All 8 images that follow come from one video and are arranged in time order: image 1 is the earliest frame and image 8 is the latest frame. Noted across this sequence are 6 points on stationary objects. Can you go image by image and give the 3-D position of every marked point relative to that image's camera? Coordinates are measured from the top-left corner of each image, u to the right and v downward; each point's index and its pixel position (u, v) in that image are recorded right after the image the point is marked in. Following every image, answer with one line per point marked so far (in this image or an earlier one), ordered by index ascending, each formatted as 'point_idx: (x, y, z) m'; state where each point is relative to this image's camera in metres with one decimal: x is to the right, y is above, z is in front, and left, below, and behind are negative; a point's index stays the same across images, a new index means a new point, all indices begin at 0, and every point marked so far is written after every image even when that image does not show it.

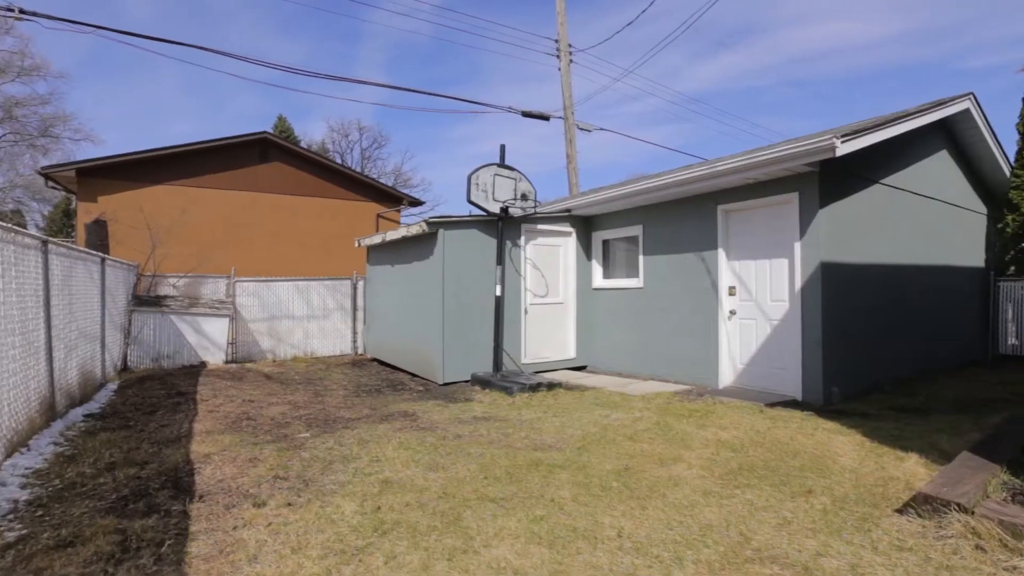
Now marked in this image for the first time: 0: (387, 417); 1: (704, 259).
0: (-1.4, -1.4, +5.4) m
1: (+2.9, +0.4, +7.5) m
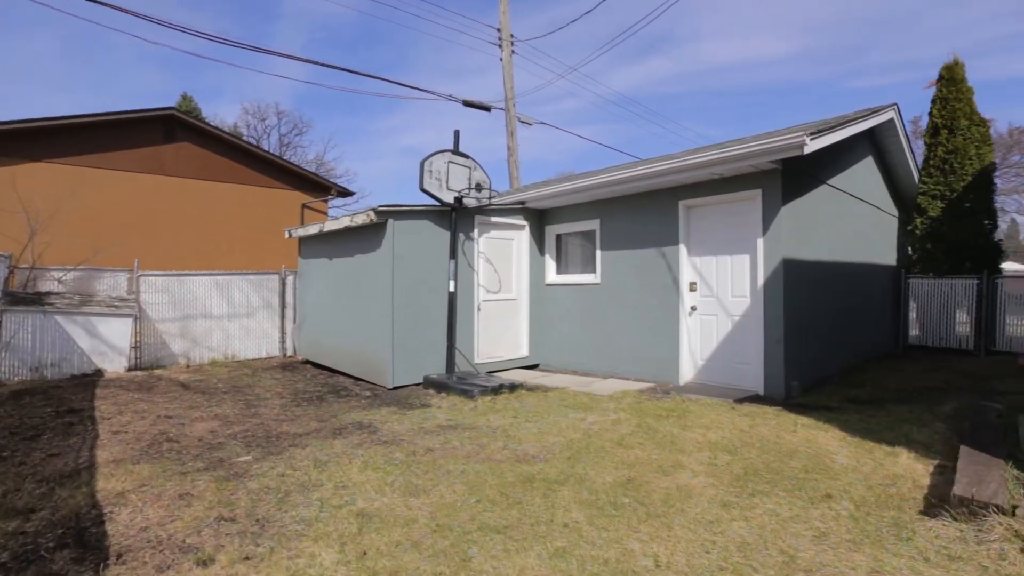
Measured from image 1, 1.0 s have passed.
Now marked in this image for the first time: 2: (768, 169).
0: (-1.6, -1.4, +4.7) m
1: (+2.3, +0.5, +7.4) m
2: (+3.2, +1.5, +6.2) m
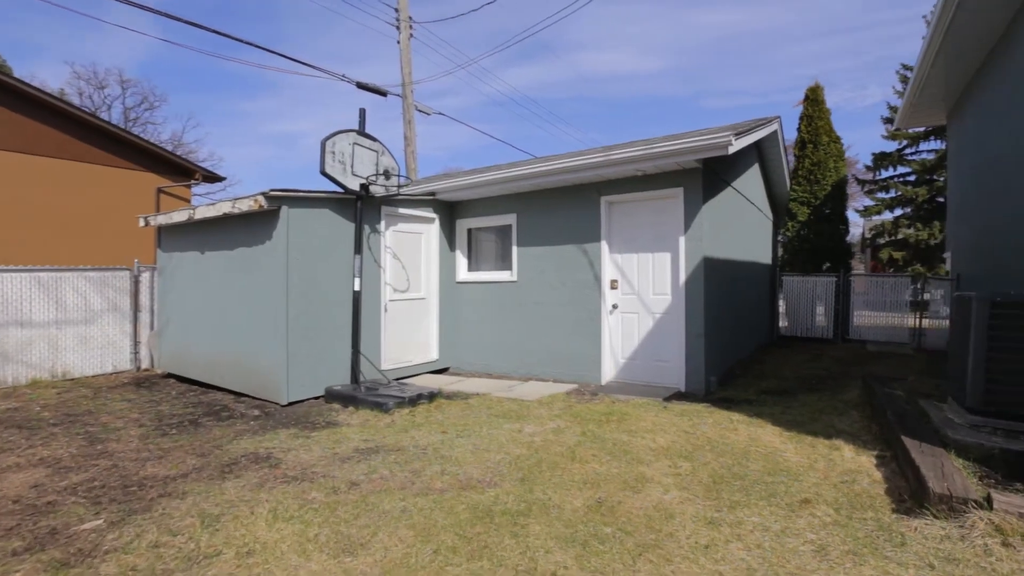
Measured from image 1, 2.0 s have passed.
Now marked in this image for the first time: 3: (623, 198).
0: (-2.1, -1.4, +3.7) m
1: (+1.1, +0.5, +7.2) m
2: (+2.3, +1.6, +6.3) m
3: (+1.5, +1.3, +6.9) m
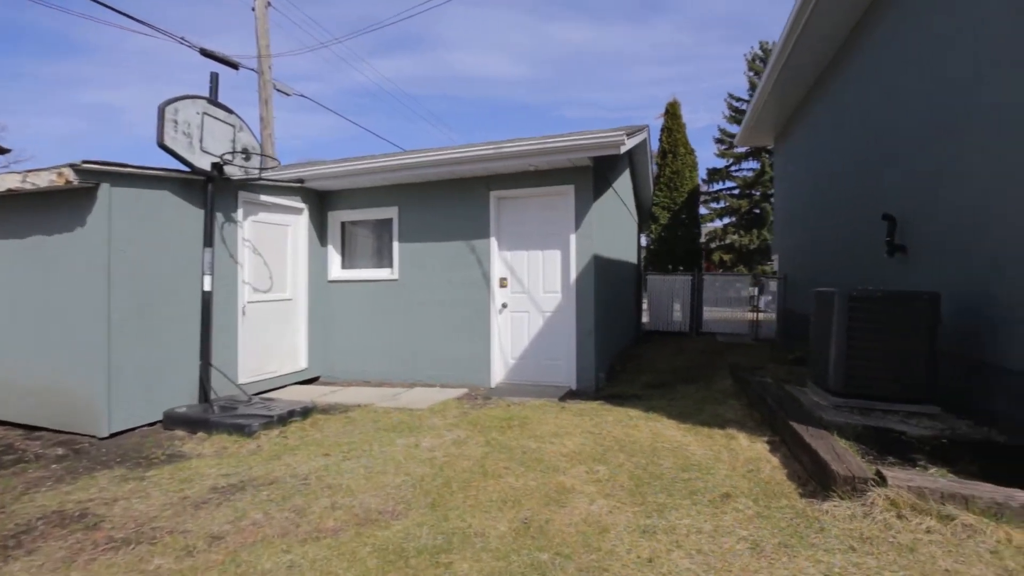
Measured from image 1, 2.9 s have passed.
0: (-2.7, -1.3, +2.7) m
1: (-0.5, +0.6, +6.9) m
2: (+0.9, +1.6, +6.3) m
3: (0.0, +1.3, +6.7) m
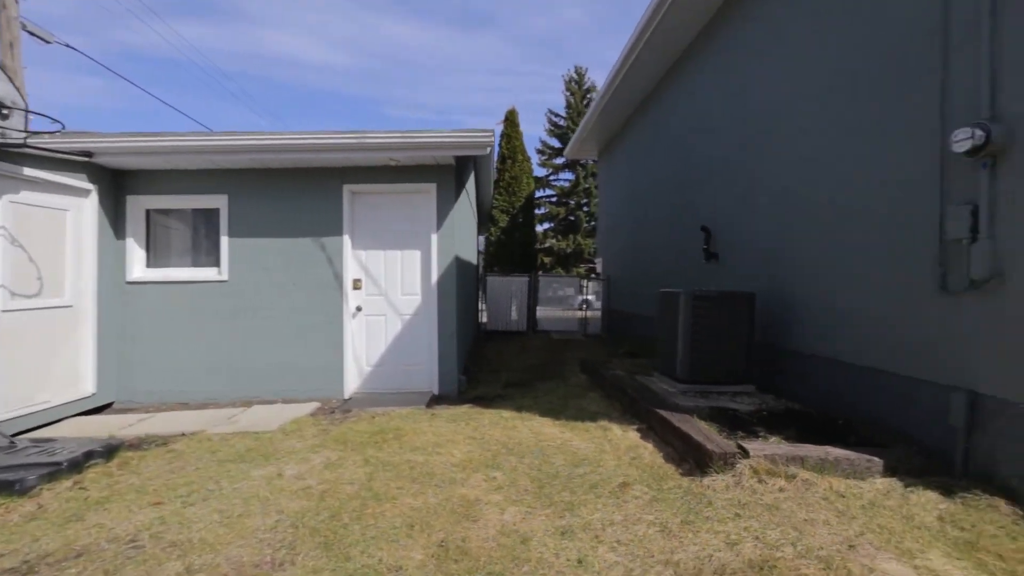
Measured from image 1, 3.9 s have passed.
0: (-2.9, -1.4, +1.5) m
1: (-2.4, +0.5, +6.2) m
2: (-0.9, +1.6, +6.1) m
3: (-1.8, +1.3, +6.2) m
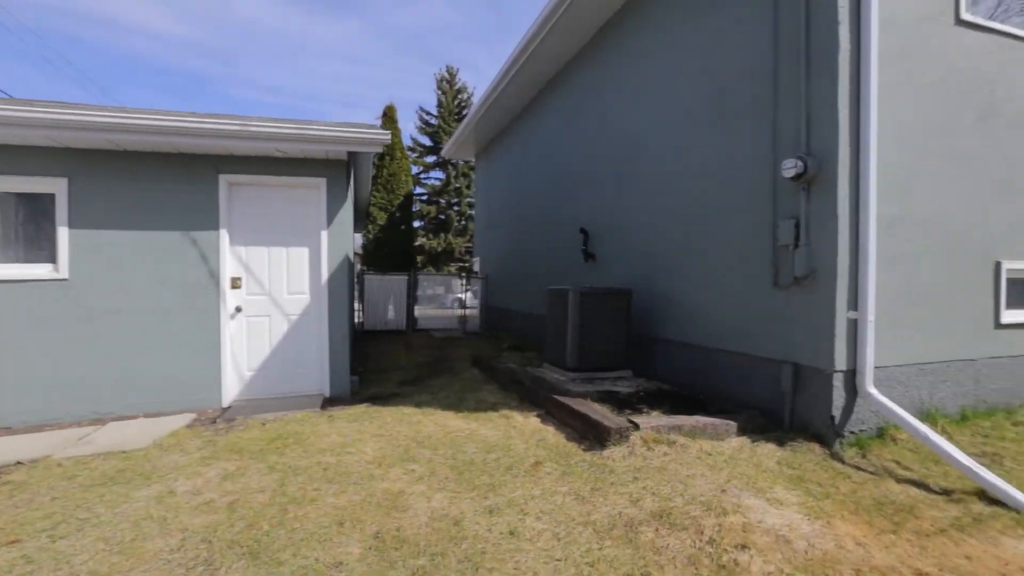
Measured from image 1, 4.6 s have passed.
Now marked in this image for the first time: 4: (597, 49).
0: (-2.9, -1.4, +0.9) m
1: (-3.6, +0.5, +5.6) m
2: (-2.1, +1.6, +5.9) m
3: (-3.1, +1.3, +5.8) m
4: (+1.3, +3.7, +7.6) m
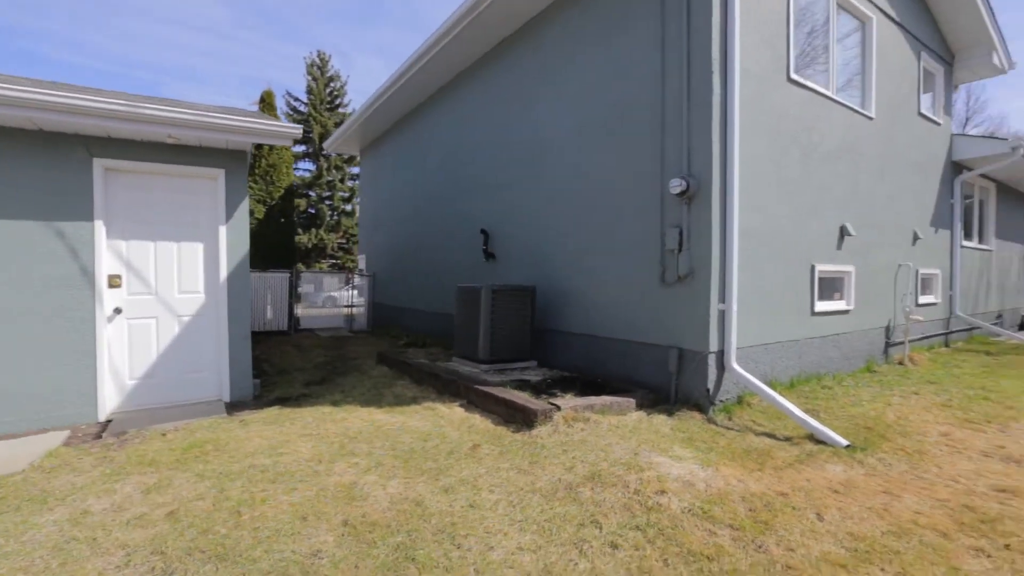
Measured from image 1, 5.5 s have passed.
0: (-2.6, -1.4, +0.5) m
1: (-4.5, +0.5, +4.8) m
2: (-3.2, +1.6, +5.6) m
3: (-4.0, +1.3, +5.2) m
4: (-0.3, +3.7, +8.1) m
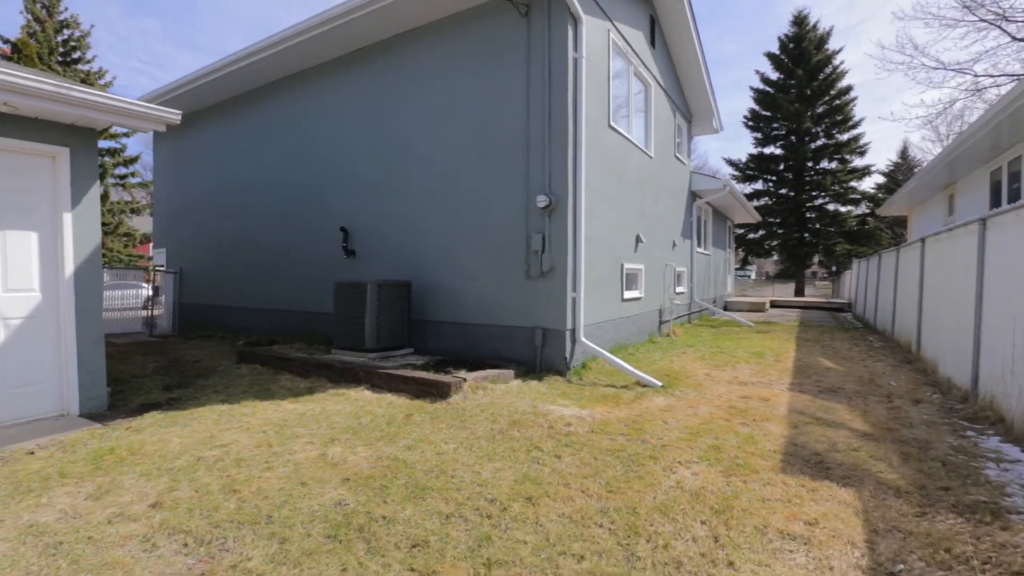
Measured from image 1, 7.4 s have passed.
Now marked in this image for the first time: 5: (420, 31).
0: (-1.7, -1.4, +0.6) m
1: (-5.2, +0.5, +3.7) m
2: (-4.3, +1.6, +4.9) m
3: (-4.9, +1.3, +4.2) m
4: (-2.7, +3.8, +8.3) m
5: (-1.3, +3.8, +7.4) m
